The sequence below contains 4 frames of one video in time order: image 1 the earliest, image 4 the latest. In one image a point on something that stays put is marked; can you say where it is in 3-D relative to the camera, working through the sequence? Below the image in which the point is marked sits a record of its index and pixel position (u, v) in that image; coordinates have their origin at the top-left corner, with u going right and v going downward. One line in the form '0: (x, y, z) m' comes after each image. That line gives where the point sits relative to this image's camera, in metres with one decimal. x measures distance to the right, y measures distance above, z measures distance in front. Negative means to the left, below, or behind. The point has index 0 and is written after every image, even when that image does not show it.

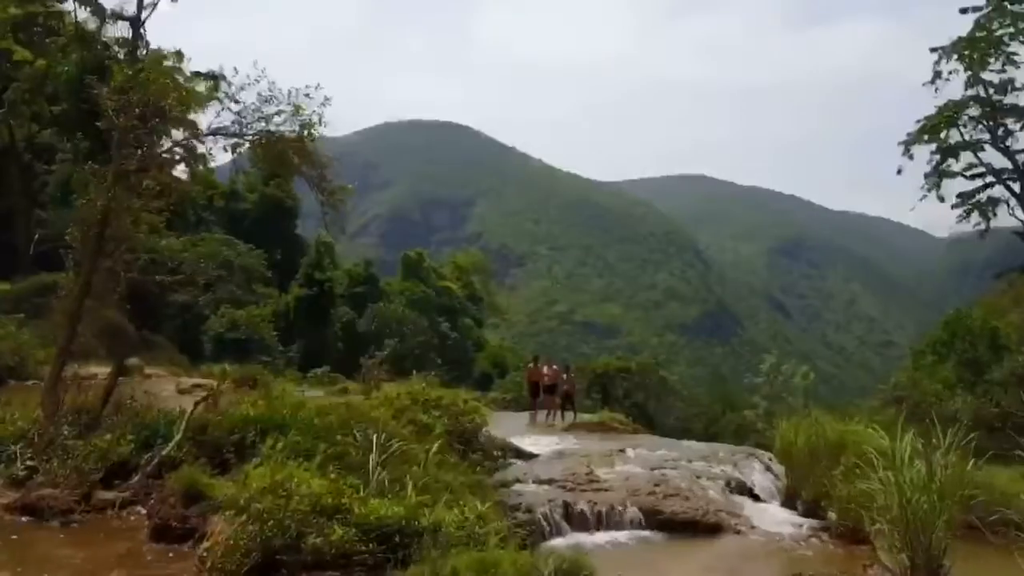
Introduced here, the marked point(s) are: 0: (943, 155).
0: (+8.8, +2.7, +18.5) m
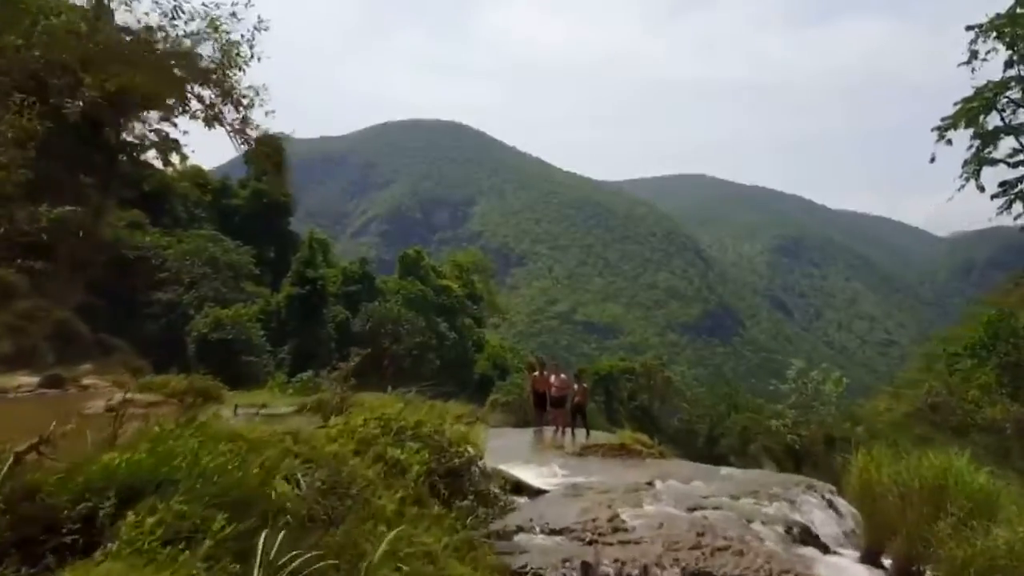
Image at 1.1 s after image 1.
0: (+8.8, +2.7, +17.1) m
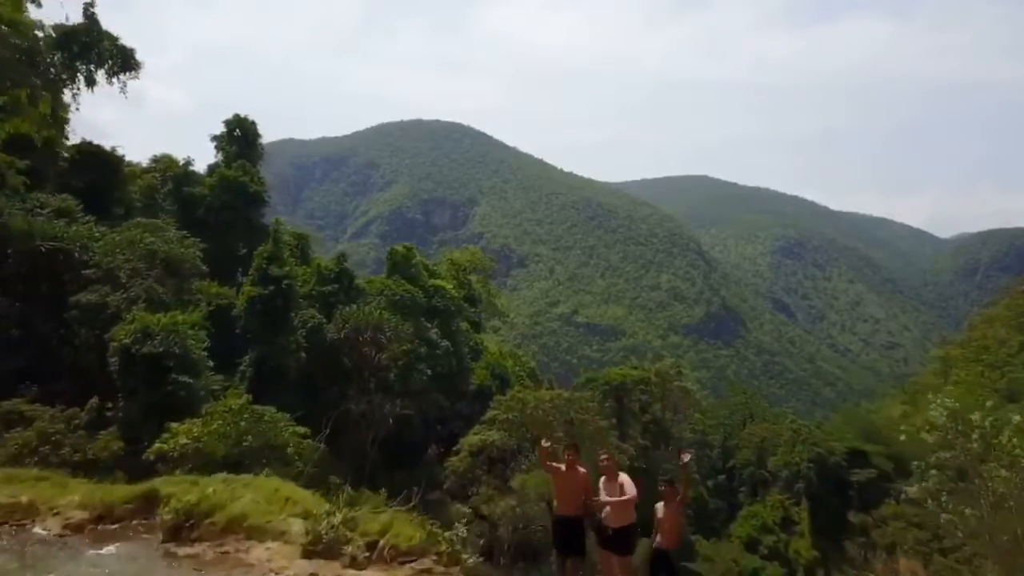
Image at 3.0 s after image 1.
0: (+8.8, +2.8, +12.5) m
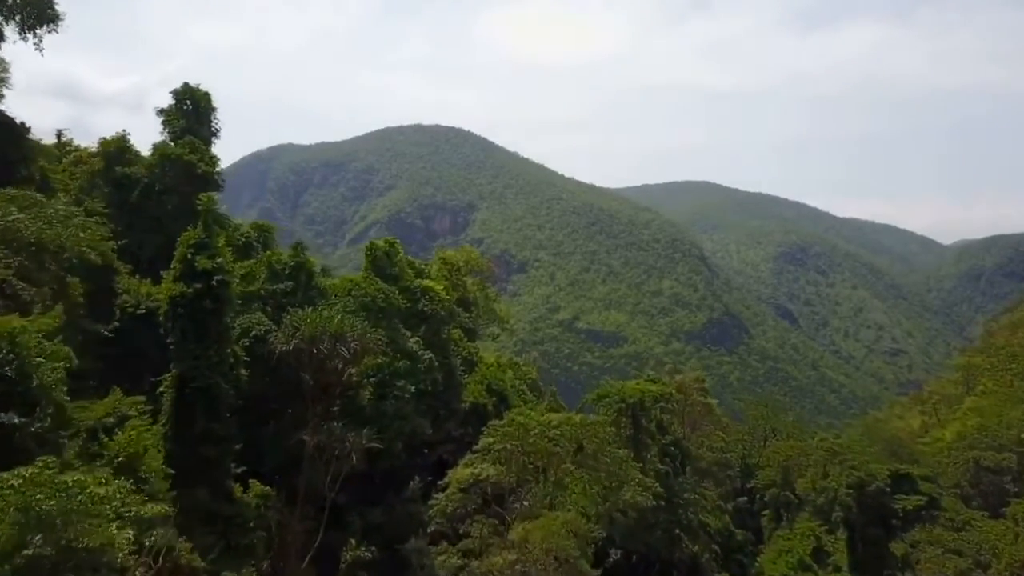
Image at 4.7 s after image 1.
0: (+8.8, +2.9, +6.6) m
